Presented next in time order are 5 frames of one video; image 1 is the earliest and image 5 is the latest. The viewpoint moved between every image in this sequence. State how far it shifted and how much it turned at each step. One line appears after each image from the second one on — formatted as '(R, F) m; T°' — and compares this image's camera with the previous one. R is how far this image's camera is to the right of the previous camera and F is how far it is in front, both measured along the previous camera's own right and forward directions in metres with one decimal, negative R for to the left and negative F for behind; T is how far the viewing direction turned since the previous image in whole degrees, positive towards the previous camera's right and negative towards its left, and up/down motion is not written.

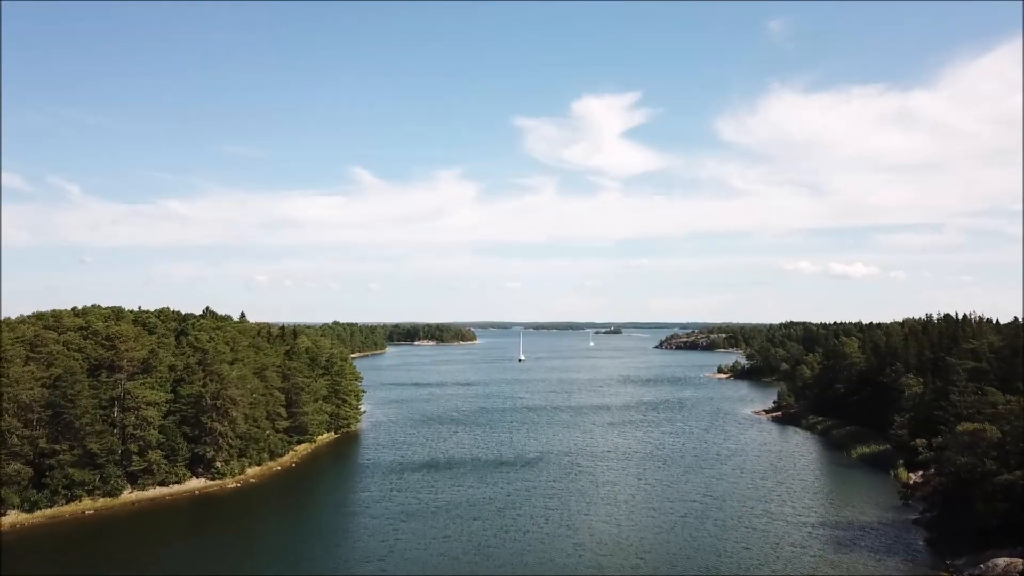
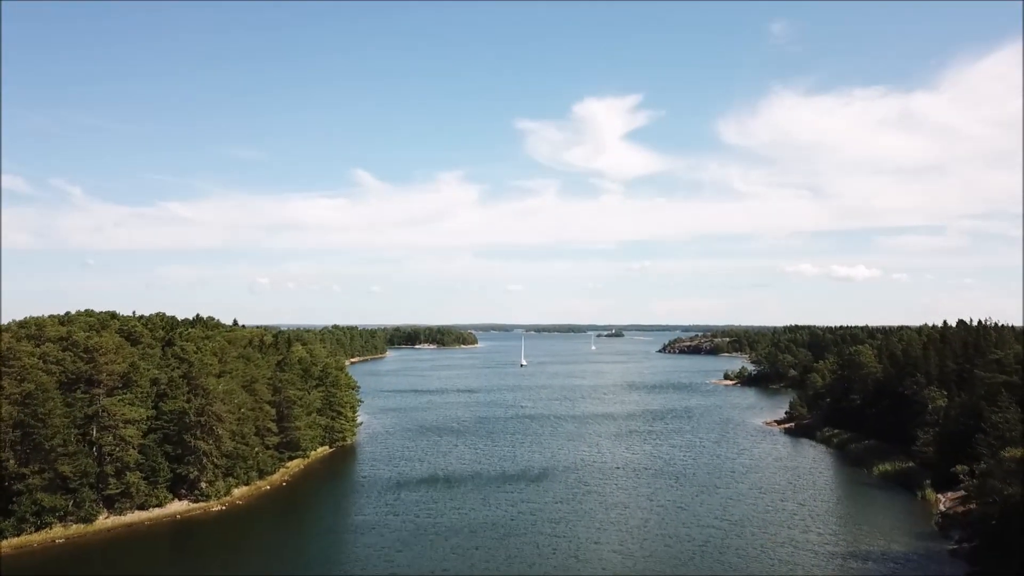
(-0.1, +2.7) m; 0°
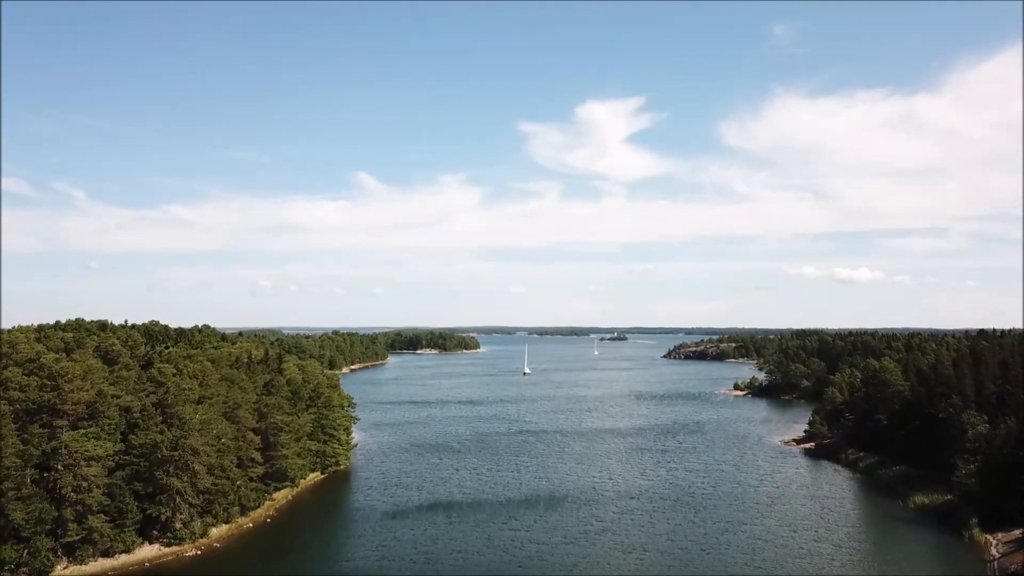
(-0.2, +3.9) m; 0°
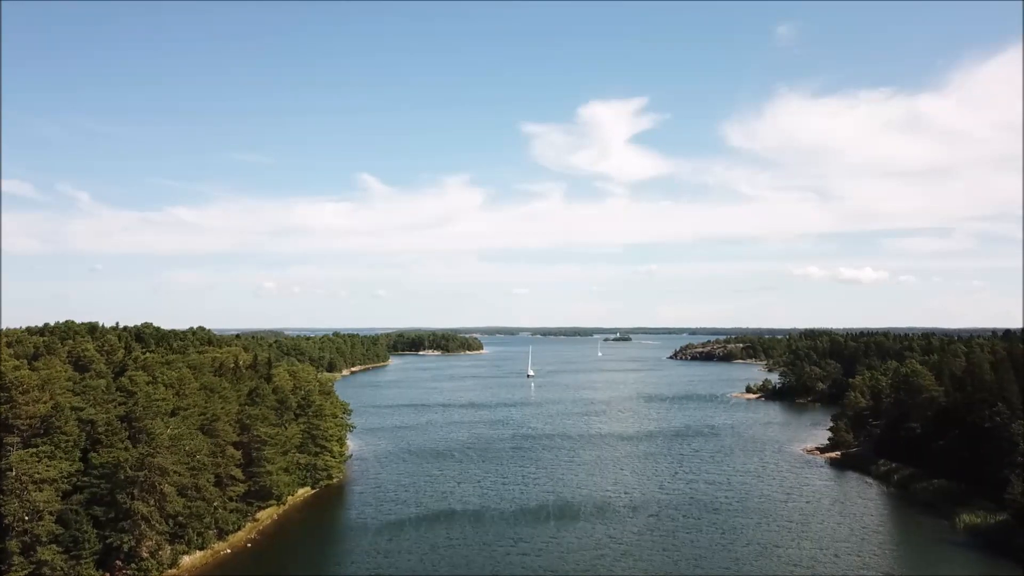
(-0.1, +4.2) m; 0°
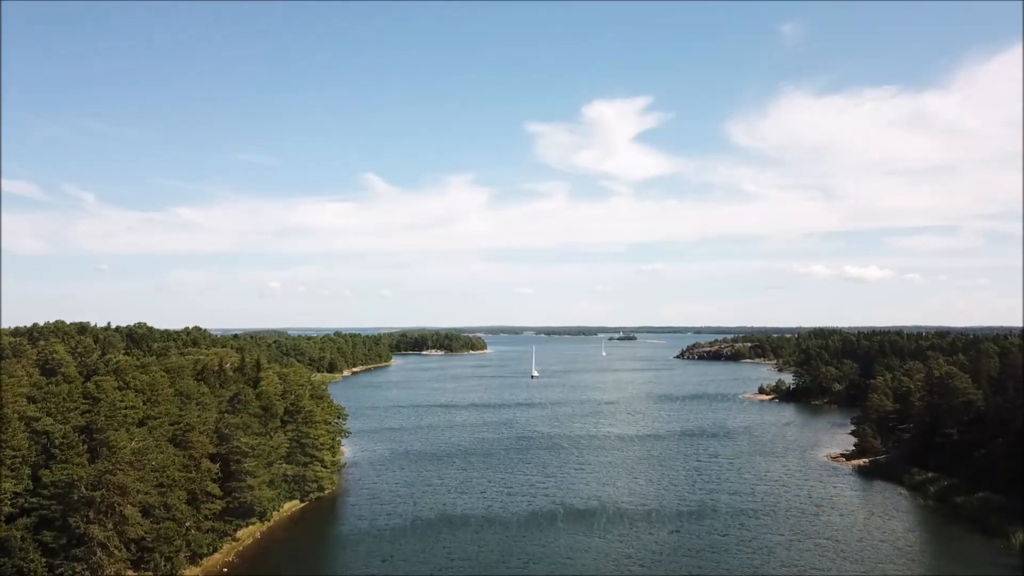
(-0.1, +4.1) m; 0°
